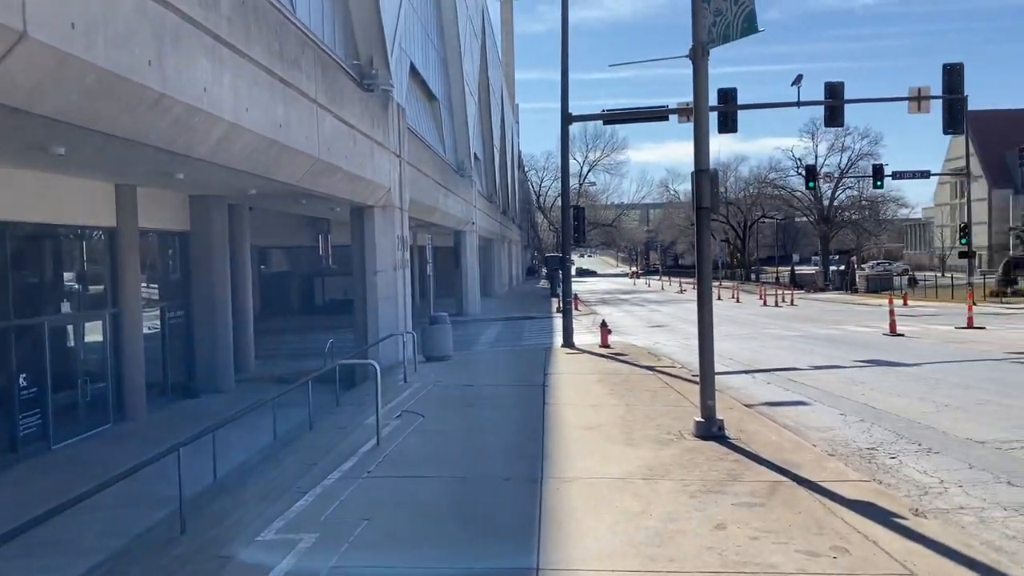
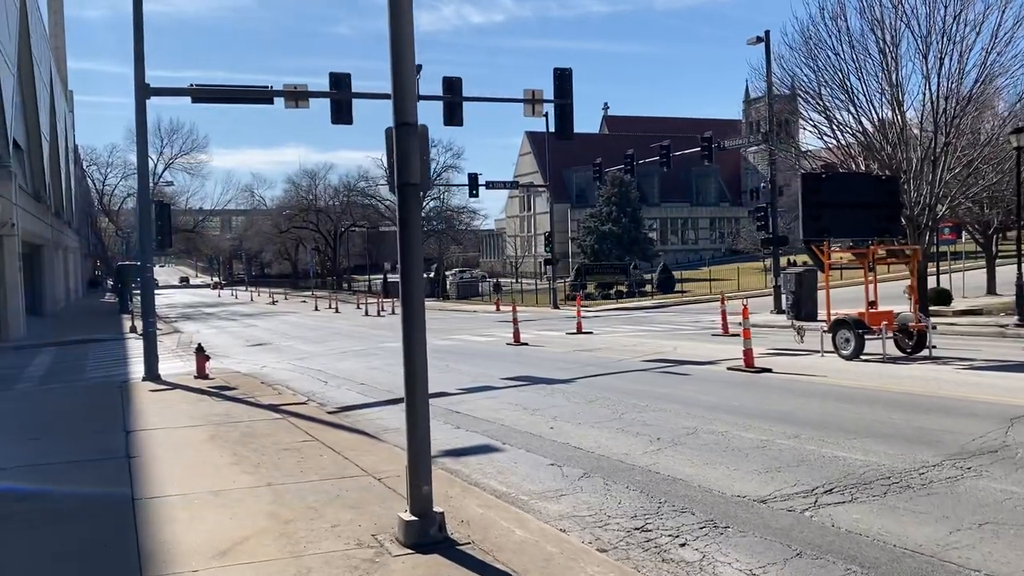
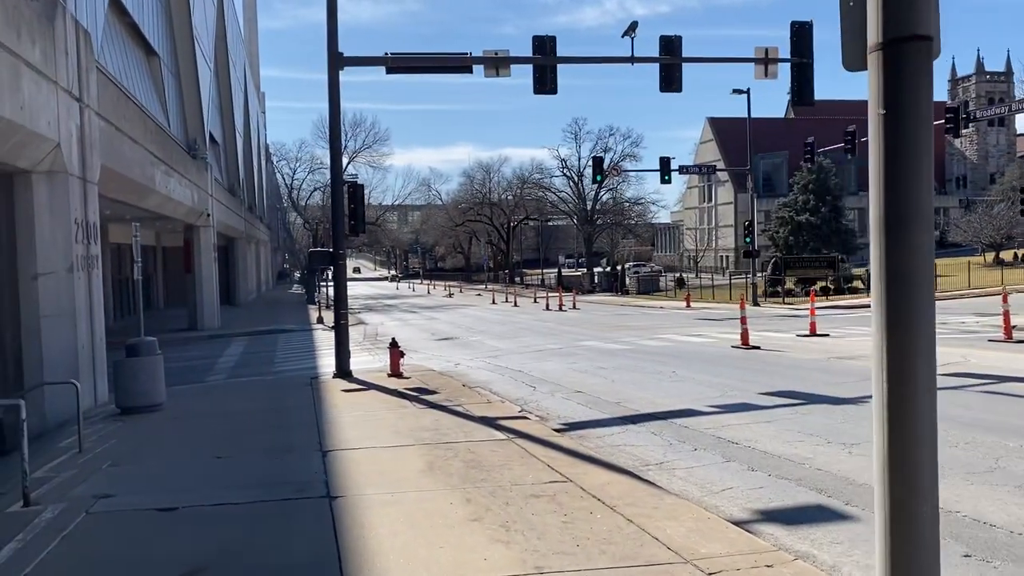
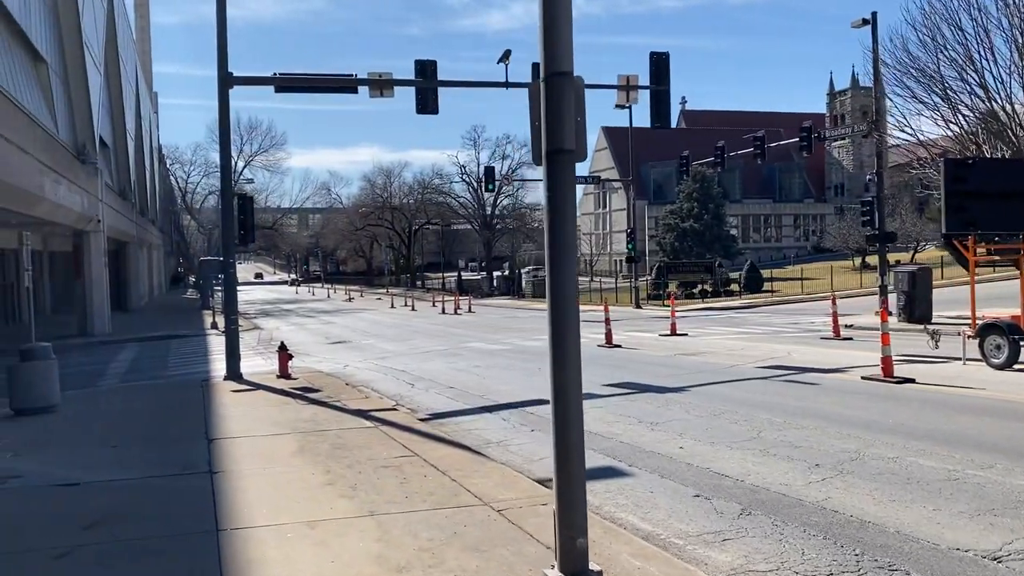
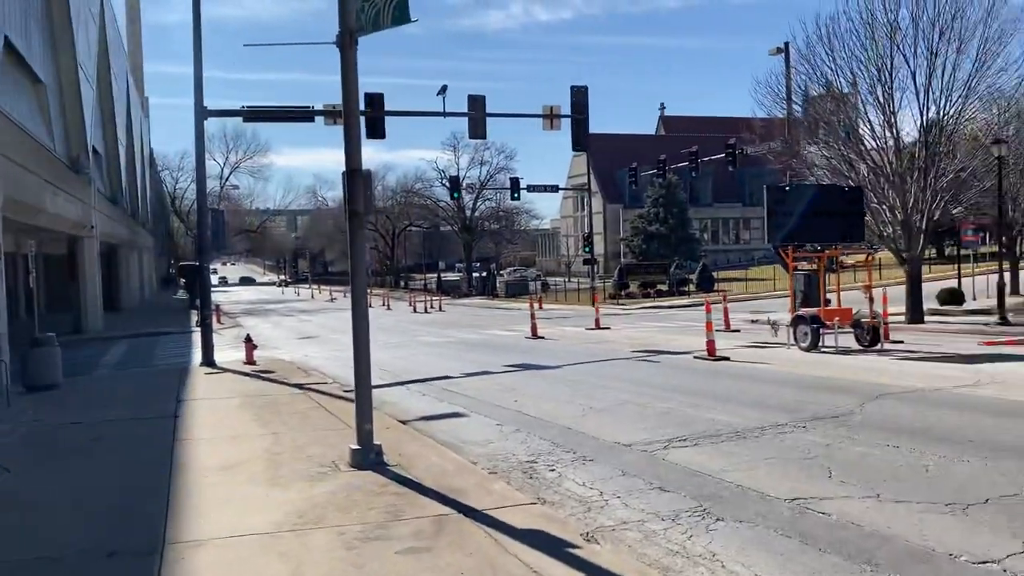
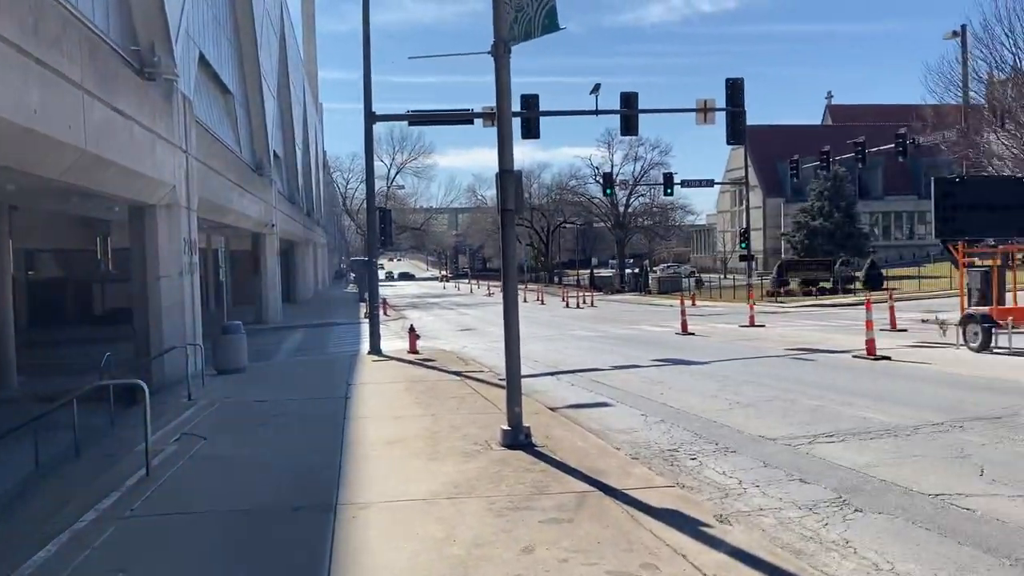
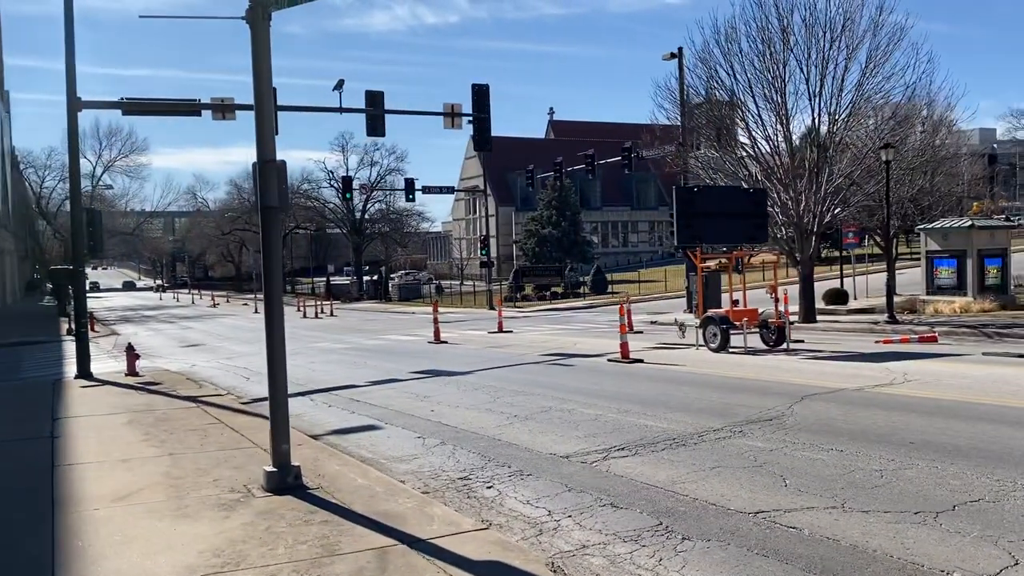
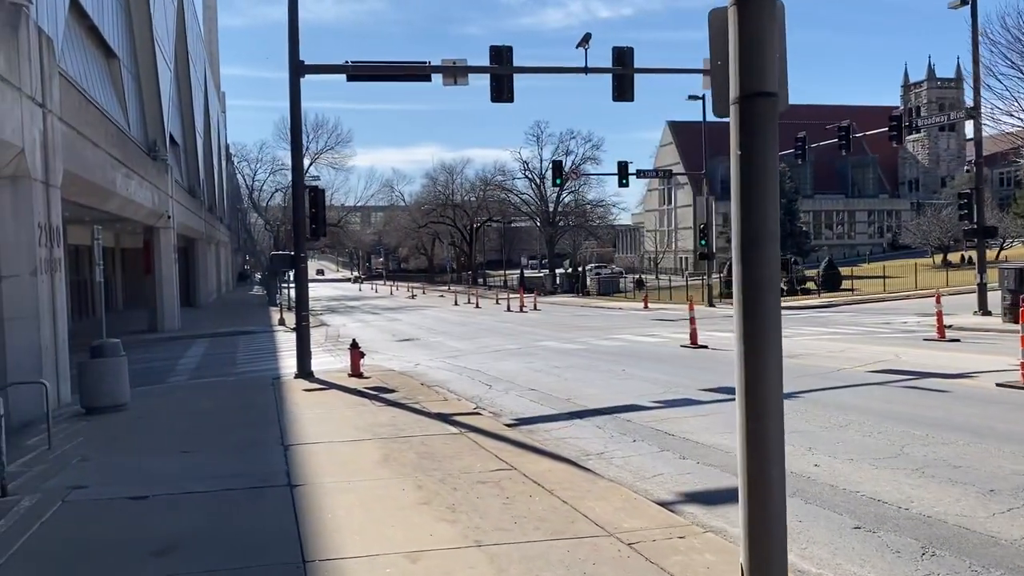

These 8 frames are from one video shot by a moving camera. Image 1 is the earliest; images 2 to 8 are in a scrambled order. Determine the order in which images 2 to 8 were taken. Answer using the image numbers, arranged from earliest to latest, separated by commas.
6, 5, 7, 2, 4, 8, 3
